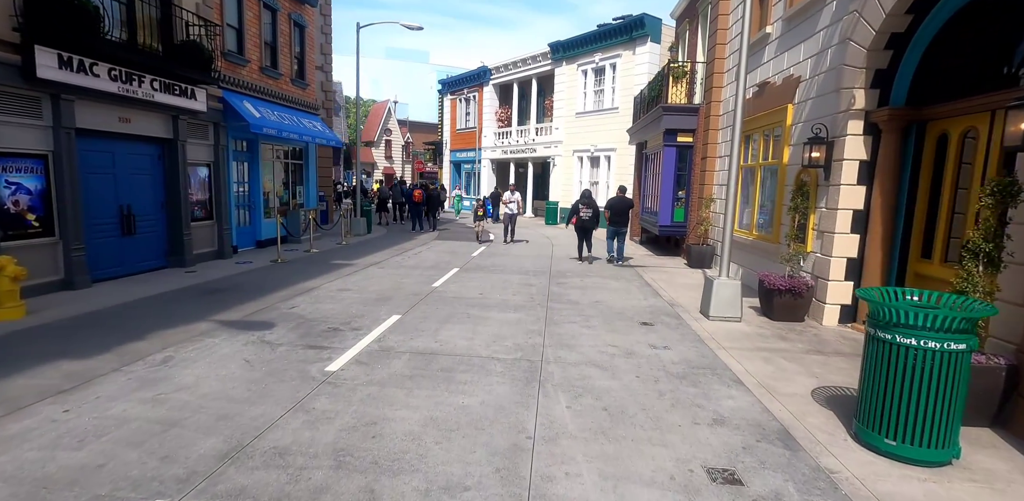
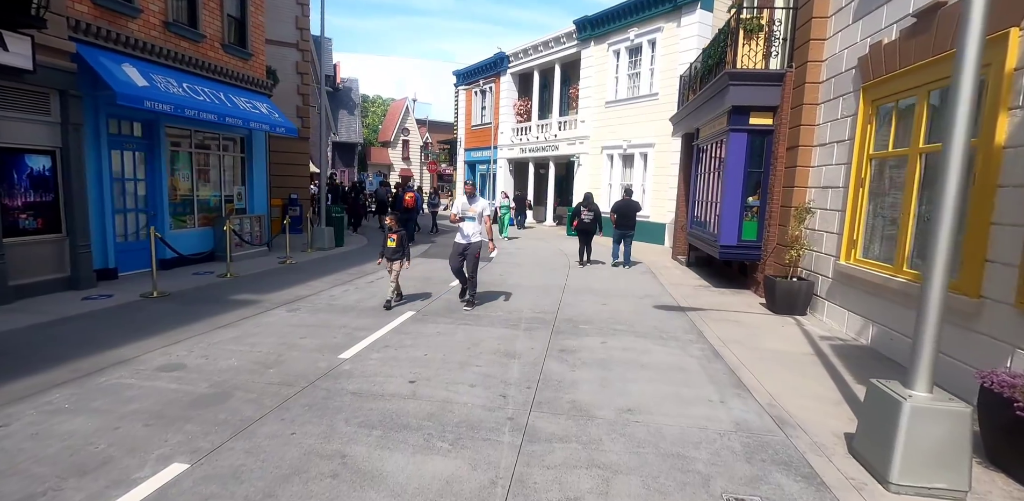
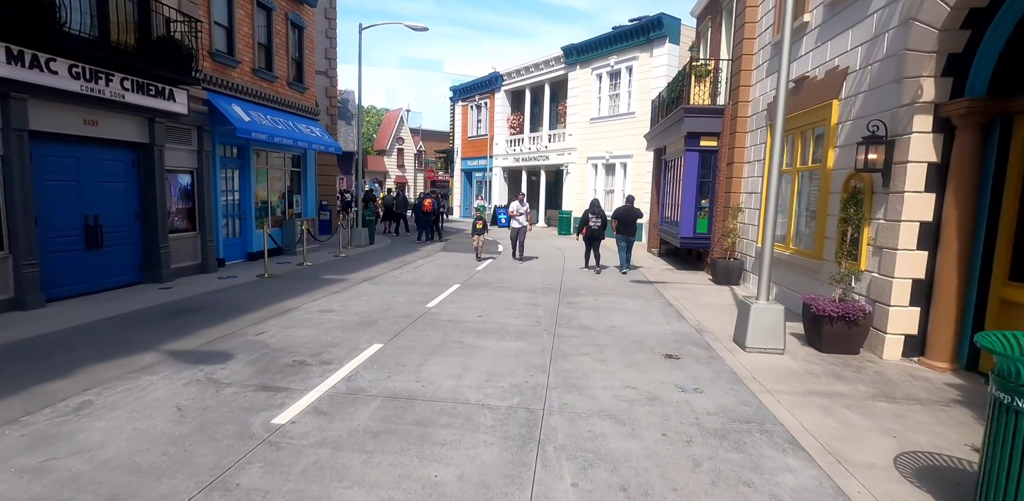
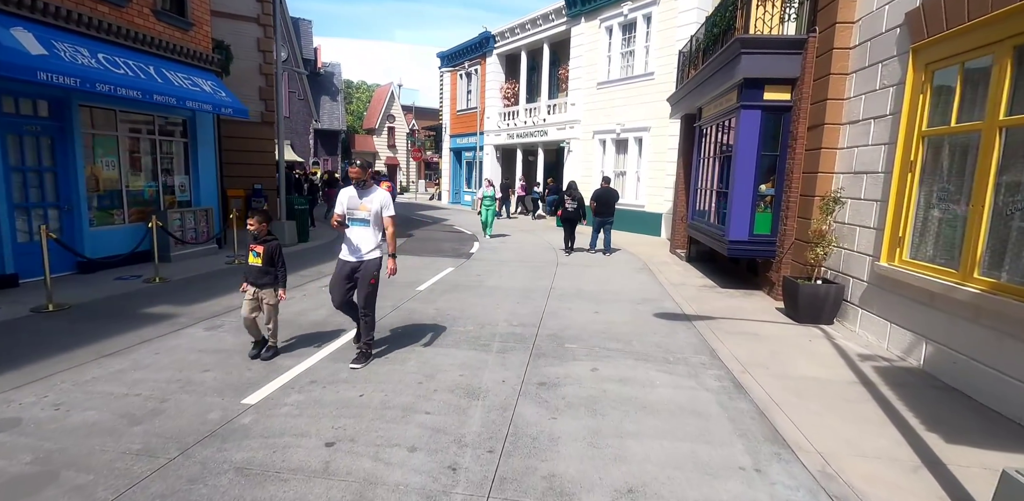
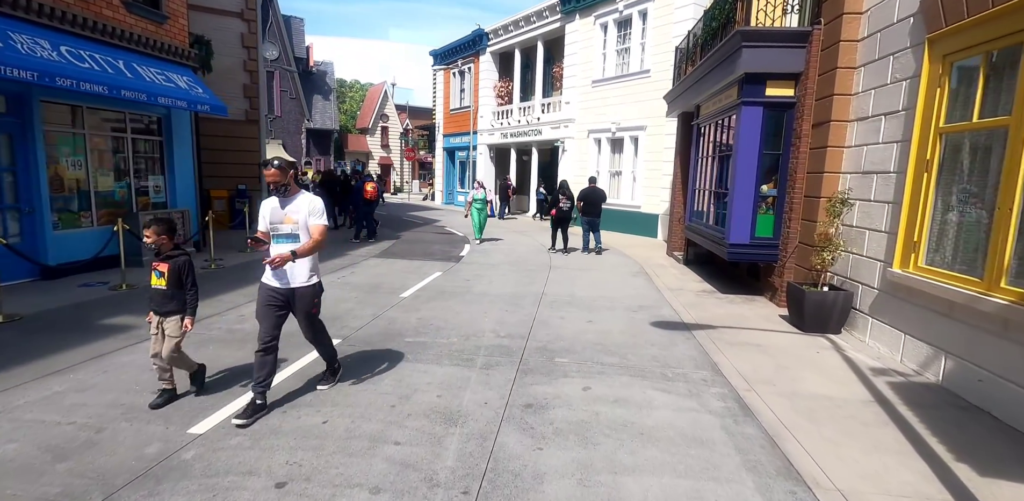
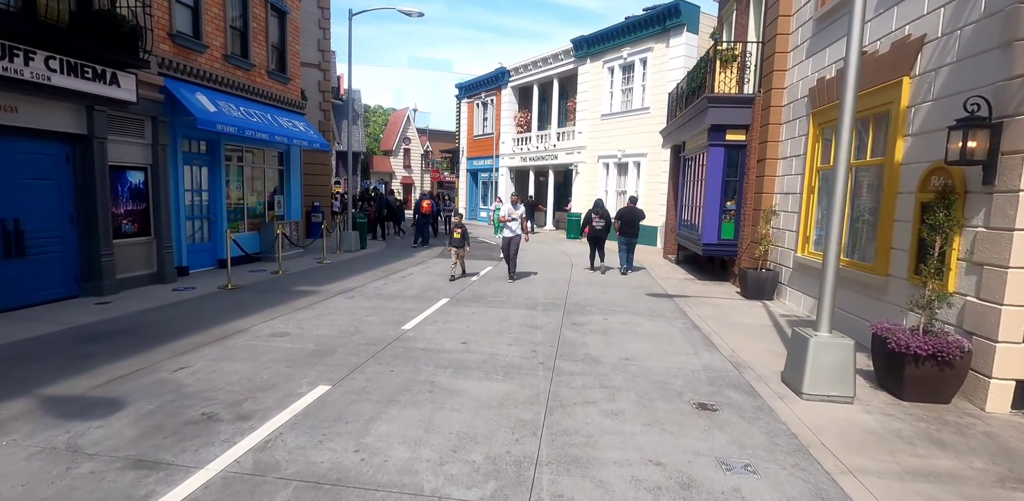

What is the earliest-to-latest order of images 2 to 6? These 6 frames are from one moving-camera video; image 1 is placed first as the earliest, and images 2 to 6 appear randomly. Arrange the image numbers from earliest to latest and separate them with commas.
3, 6, 2, 4, 5
